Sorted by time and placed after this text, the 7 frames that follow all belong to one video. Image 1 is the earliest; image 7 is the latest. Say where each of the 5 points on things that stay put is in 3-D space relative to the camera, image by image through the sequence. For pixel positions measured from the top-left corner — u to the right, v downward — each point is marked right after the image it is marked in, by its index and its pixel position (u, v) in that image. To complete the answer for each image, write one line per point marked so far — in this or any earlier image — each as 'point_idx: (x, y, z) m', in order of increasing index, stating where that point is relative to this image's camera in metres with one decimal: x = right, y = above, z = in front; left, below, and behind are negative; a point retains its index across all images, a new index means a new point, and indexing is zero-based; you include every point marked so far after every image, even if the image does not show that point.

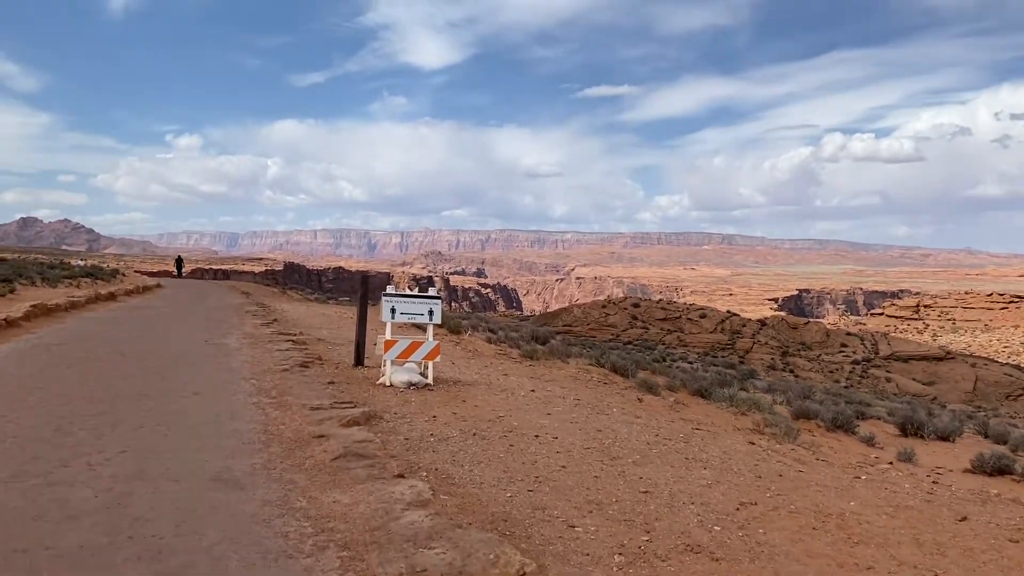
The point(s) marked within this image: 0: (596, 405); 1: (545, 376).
0: (+0.9, -1.3, +9.6) m
1: (+0.5, -1.2, +12.2) m
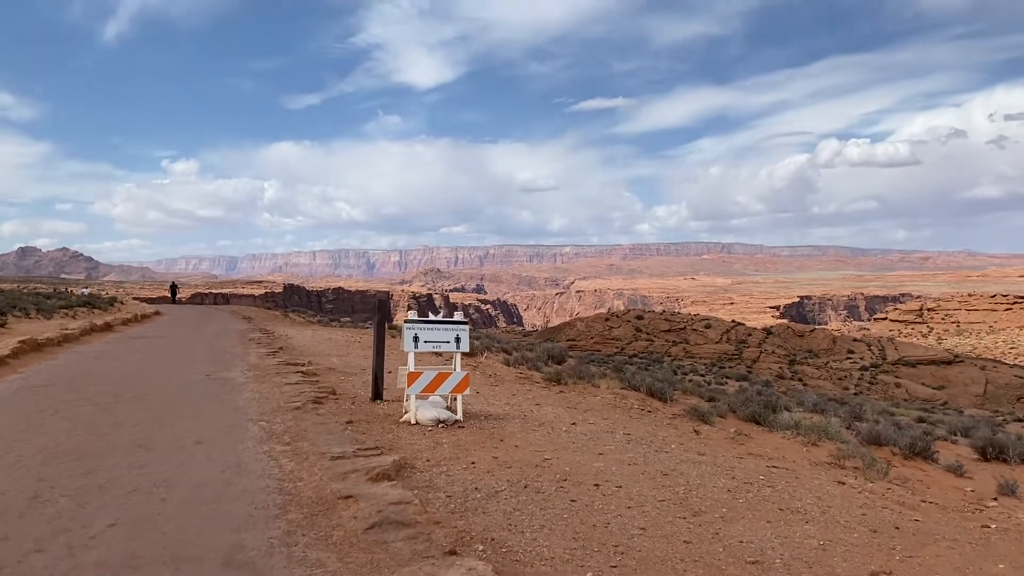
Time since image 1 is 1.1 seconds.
0: (+1.4, -1.5, +8.5) m
1: (+0.9, -1.5, +11.1) m
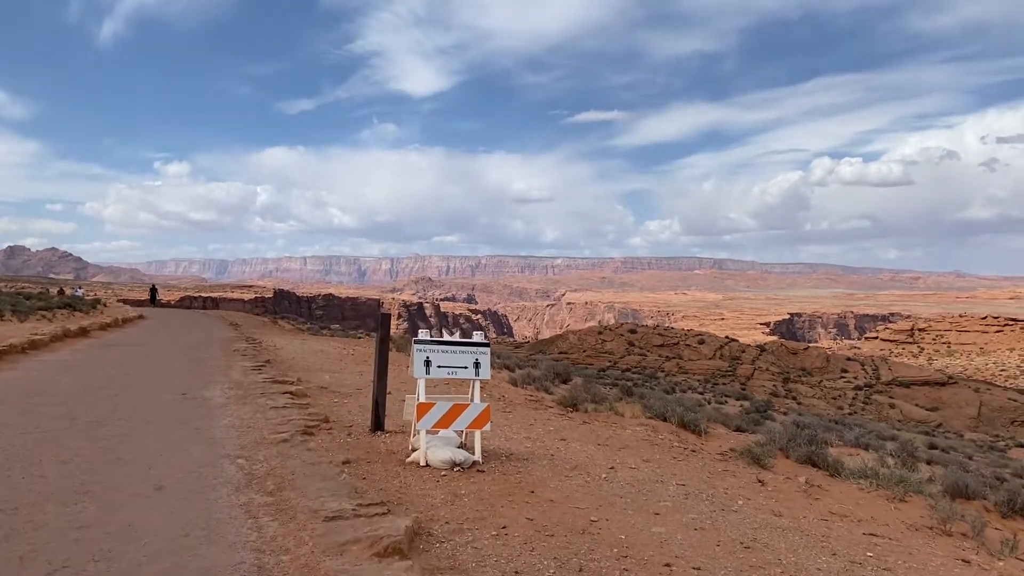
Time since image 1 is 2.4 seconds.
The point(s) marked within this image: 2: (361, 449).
0: (+1.6, -1.7, +7.1) m
1: (+1.1, -1.7, +9.7) m
2: (-1.4, -1.5, +8.1) m
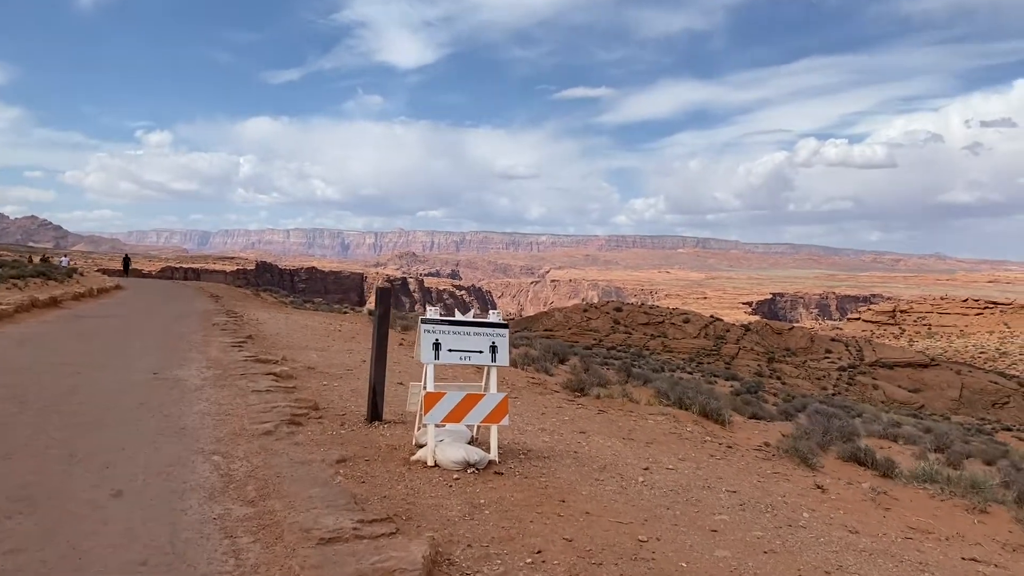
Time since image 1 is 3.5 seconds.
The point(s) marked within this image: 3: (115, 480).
0: (+1.8, -1.5, +6.0) m
1: (+1.2, -1.4, +8.6) m
2: (-1.3, -1.3, +7.0) m
3: (-2.5, -1.2, +5.6) m
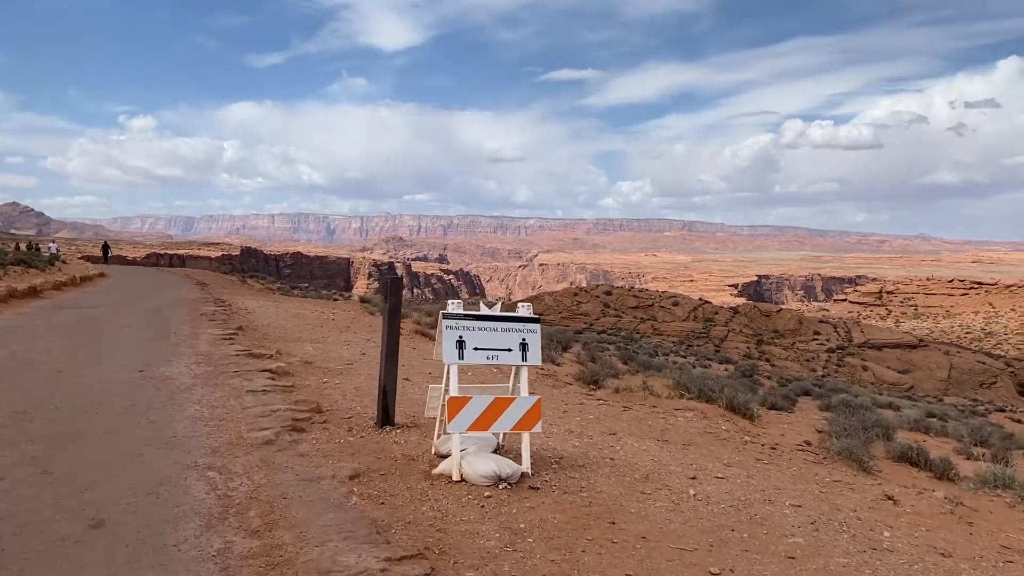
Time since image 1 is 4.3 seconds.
0: (+2.0, -1.4, +5.3) m
1: (+1.4, -1.3, +7.9) m
2: (-1.0, -1.2, +6.2) m
3: (-2.3, -1.2, +4.8) m
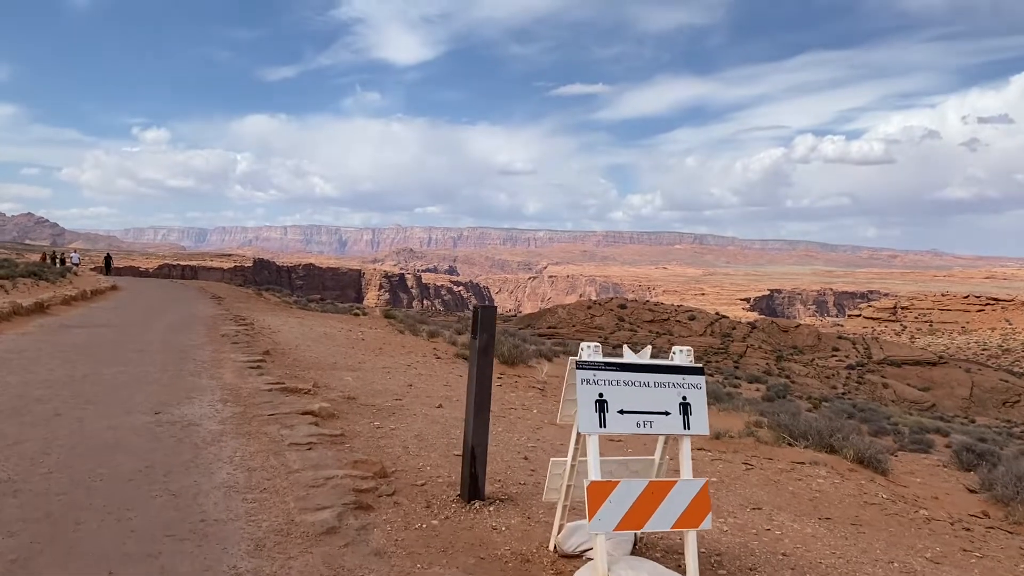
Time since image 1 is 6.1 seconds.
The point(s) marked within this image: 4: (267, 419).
0: (+2.8, -1.6, +3.6) m
1: (+2.2, -1.6, +6.2) m
2: (-0.2, -1.4, +4.6) m
3: (-1.5, -1.4, +3.2) m
4: (-2.2, -1.2, +7.7) m
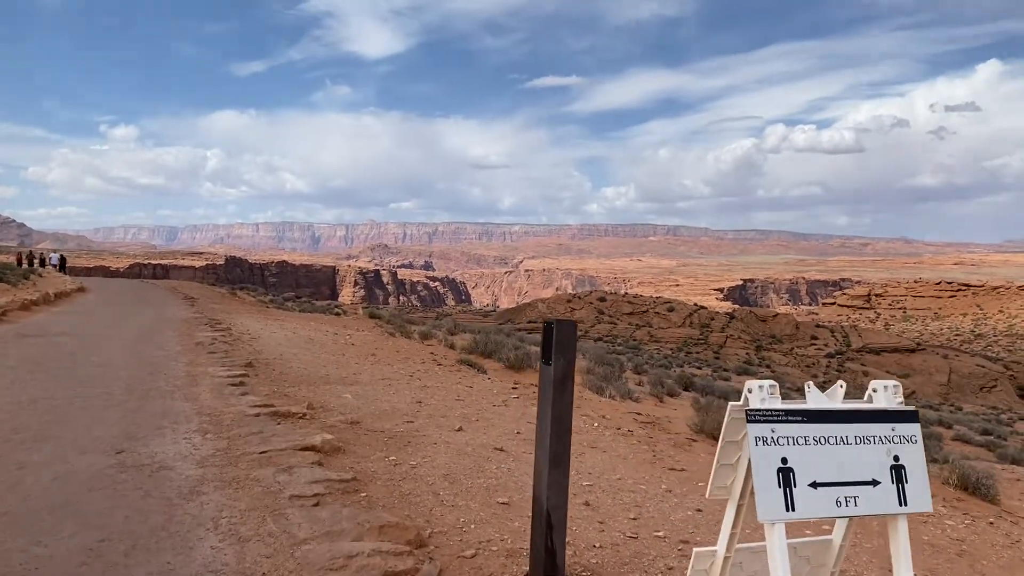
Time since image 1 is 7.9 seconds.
0: (+3.3, -1.6, +2.3) m
1: (+2.7, -1.6, +4.9) m
2: (+0.2, -1.4, +3.1) m
3: (-1.0, -1.5, +1.7) m
4: (-1.8, -1.2, +6.2) m
